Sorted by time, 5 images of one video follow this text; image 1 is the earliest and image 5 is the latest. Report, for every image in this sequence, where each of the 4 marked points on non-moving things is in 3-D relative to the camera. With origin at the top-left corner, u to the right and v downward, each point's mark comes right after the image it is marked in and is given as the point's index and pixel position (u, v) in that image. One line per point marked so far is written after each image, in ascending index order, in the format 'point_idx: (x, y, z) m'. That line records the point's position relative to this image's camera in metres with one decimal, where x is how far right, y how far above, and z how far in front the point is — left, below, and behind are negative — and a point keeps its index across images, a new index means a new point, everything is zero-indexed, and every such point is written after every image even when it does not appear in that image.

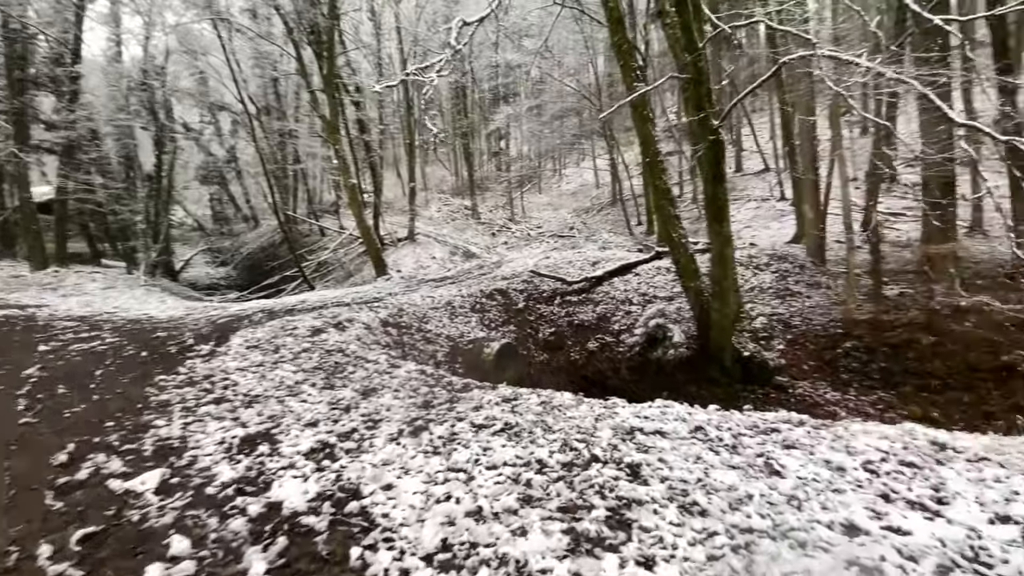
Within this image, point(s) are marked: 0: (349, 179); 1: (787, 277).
0: (-7.0, +4.6, +19.8) m
1: (+8.3, +0.3, +14.1) m
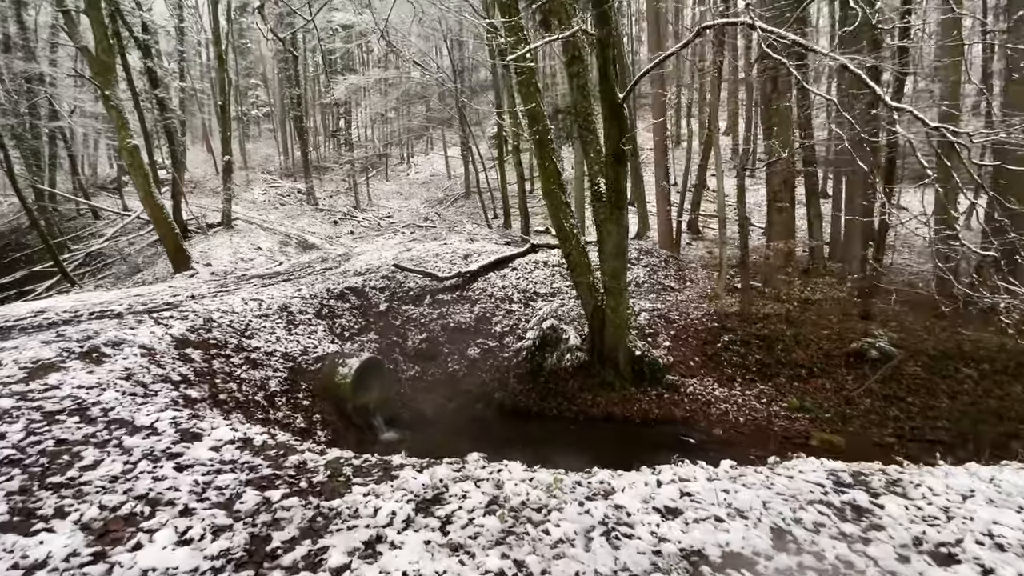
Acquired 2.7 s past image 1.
0: (-12.0, +4.6, +14.6) m
1: (+4.4, +0.5, +14.1) m
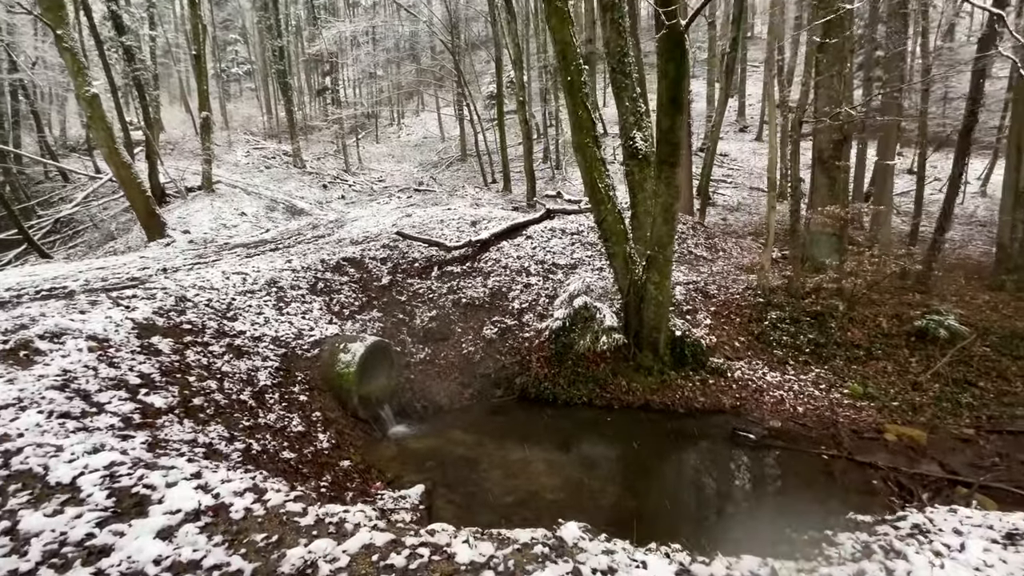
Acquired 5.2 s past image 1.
0: (-11.6, +5.5, +12.7) m
1: (+4.8, +1.3, +12.8) m
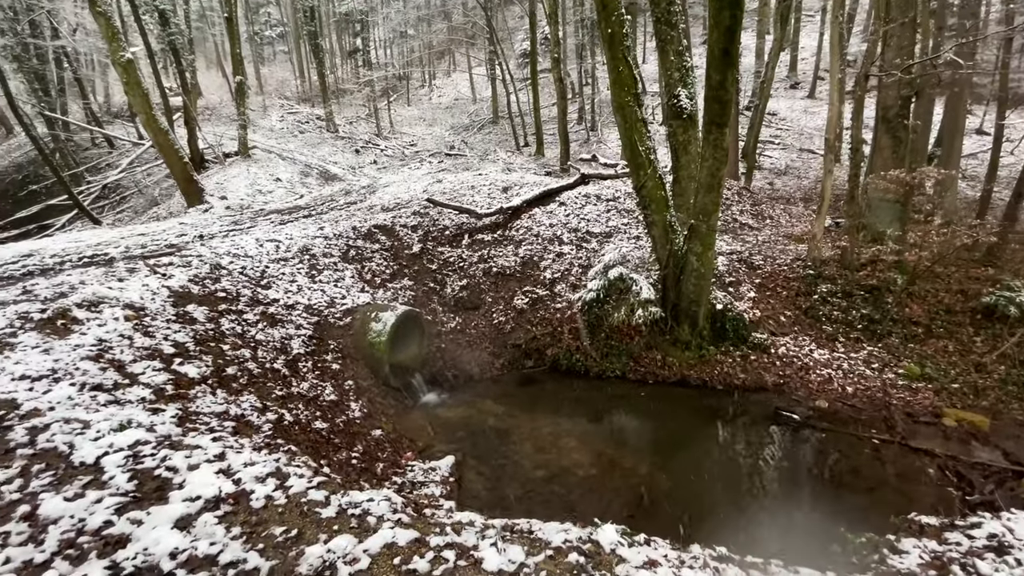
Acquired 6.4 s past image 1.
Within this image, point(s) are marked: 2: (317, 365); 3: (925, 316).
0: (-10.7, +6.4, +12.8) m
1: (+5.6, +2.1, +12.1) m
2: (-2.7, -1.1, +6.5) m
3: (+7.5, -0.5, +8.4) m
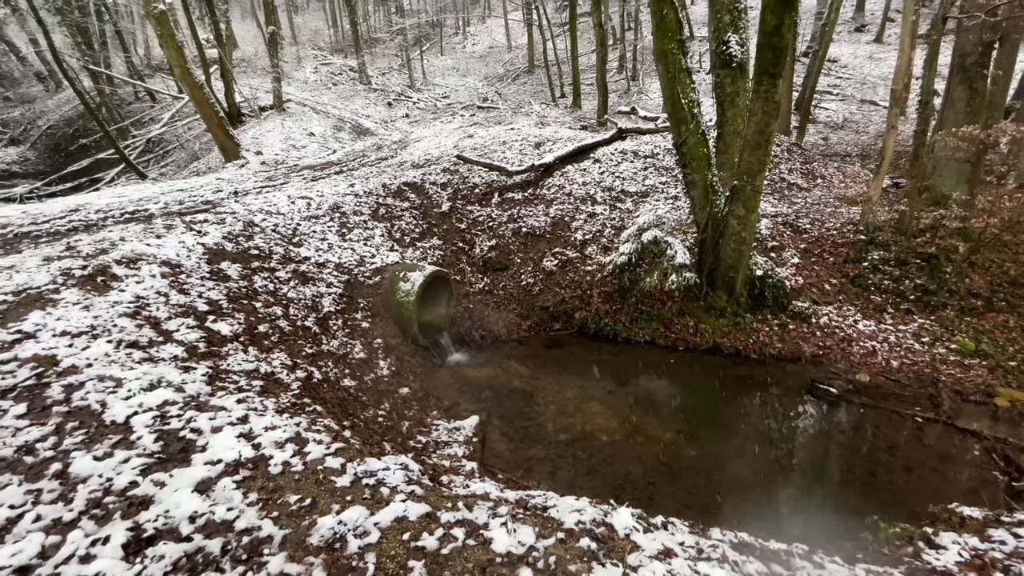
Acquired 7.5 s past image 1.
0: (-9.7, +7.7, +12.7) m
1: (+6.4, +3.0, +11.3) m
2: (-2.4, -0.5, +6.7) m
3: (+8.0, 0.0, +7.8) m
